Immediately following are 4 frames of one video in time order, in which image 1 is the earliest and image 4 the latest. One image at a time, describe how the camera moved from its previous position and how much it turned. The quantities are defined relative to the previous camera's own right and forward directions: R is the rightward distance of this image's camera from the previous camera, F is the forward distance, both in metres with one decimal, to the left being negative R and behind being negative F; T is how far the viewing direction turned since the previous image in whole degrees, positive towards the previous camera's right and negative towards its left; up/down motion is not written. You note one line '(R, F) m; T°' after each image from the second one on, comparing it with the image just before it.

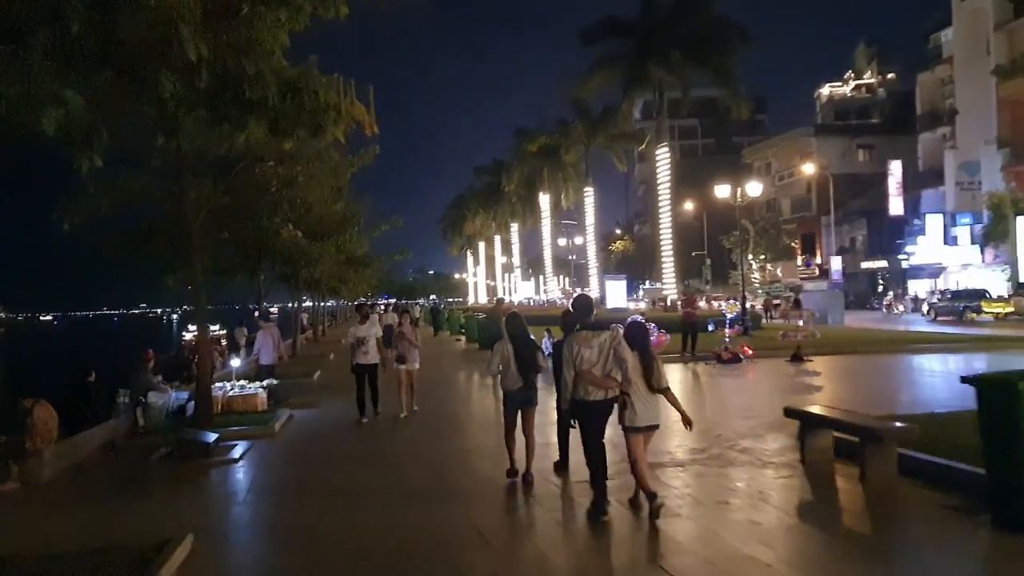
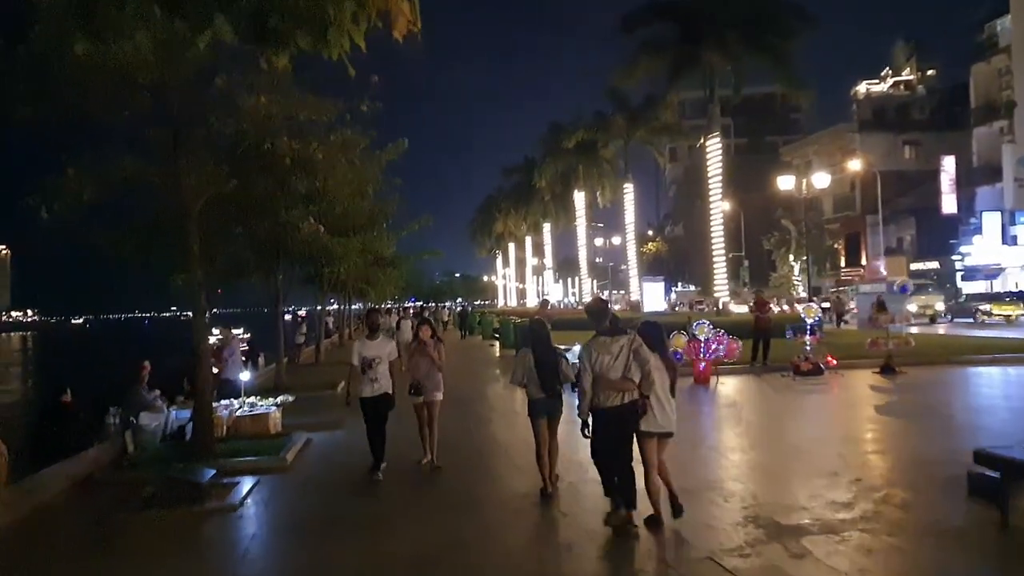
(-0.5, +2.7) m; -2°
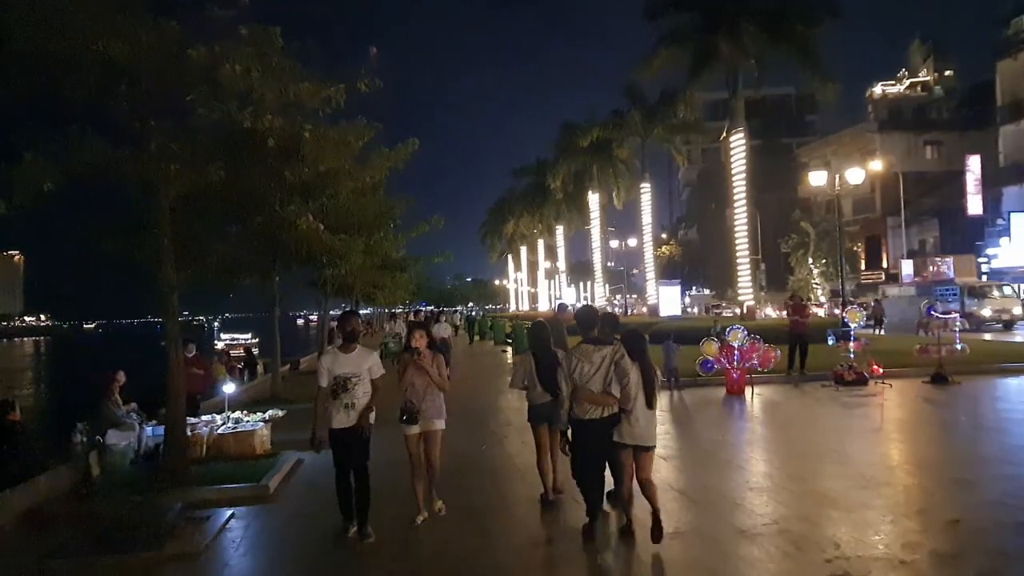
(-0.1, +1.7) m; -1°
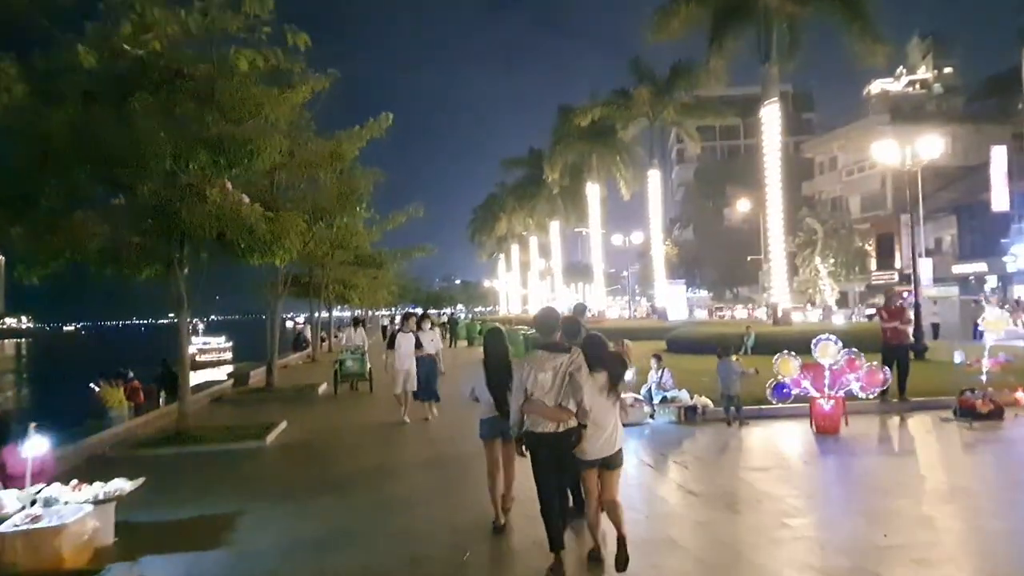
(-0.1, +5.4) m; +1°
